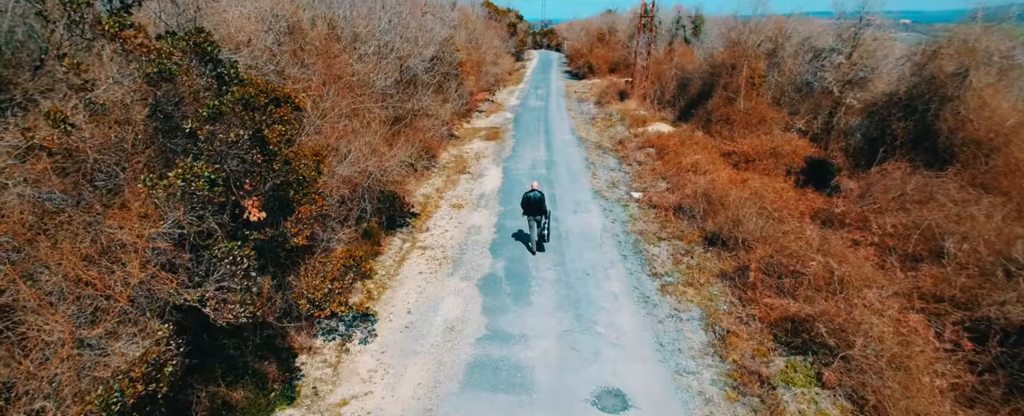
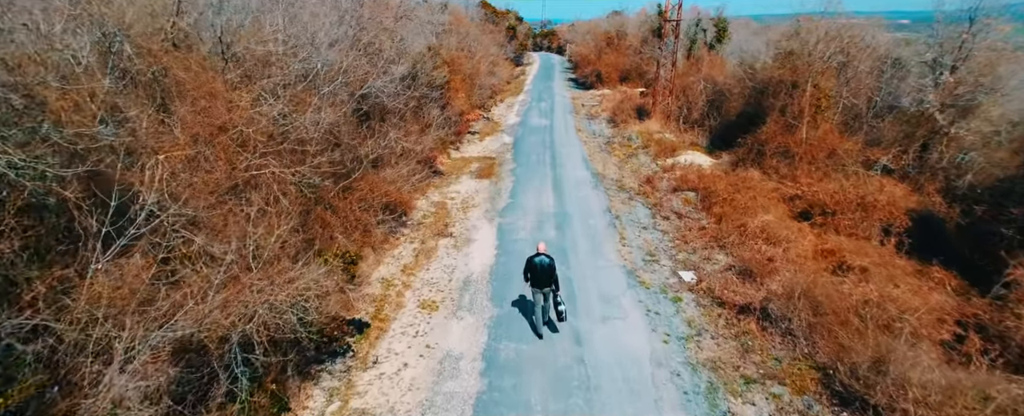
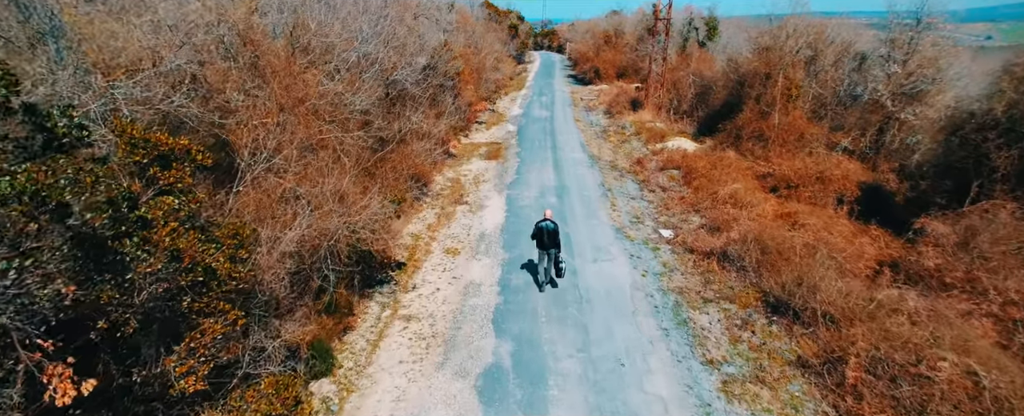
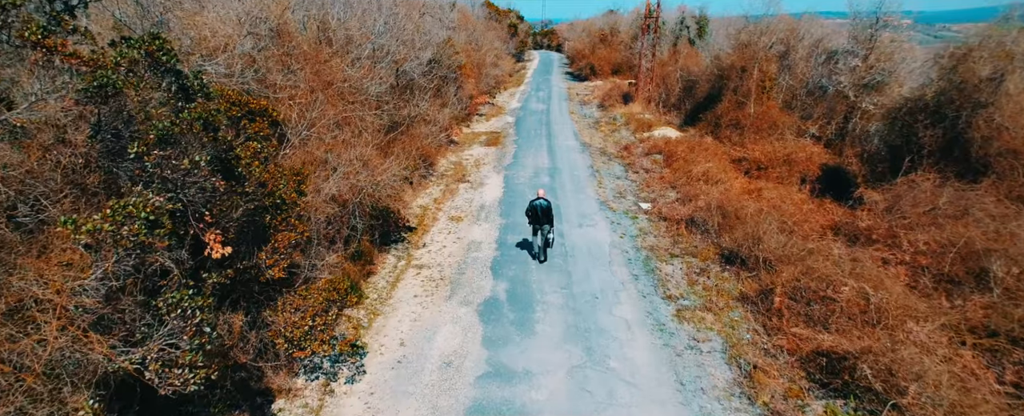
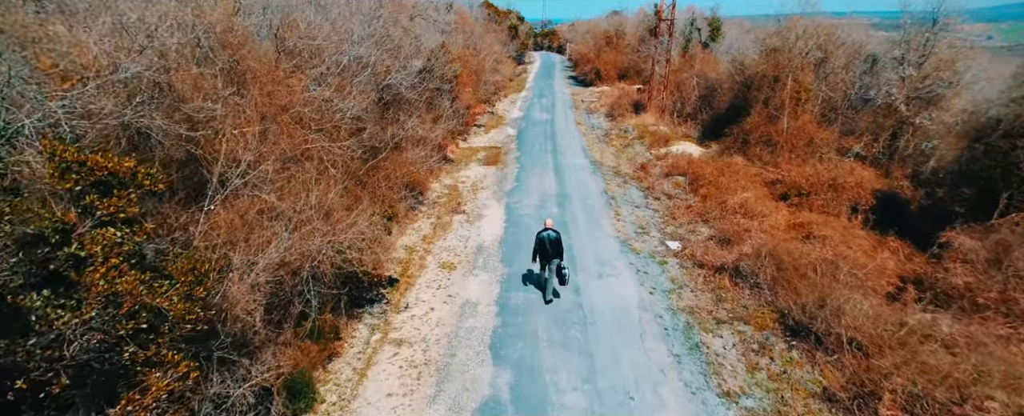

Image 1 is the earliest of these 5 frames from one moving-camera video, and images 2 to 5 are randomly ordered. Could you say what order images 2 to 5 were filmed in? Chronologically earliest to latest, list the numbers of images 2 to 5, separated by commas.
4, 3, 5, 2
